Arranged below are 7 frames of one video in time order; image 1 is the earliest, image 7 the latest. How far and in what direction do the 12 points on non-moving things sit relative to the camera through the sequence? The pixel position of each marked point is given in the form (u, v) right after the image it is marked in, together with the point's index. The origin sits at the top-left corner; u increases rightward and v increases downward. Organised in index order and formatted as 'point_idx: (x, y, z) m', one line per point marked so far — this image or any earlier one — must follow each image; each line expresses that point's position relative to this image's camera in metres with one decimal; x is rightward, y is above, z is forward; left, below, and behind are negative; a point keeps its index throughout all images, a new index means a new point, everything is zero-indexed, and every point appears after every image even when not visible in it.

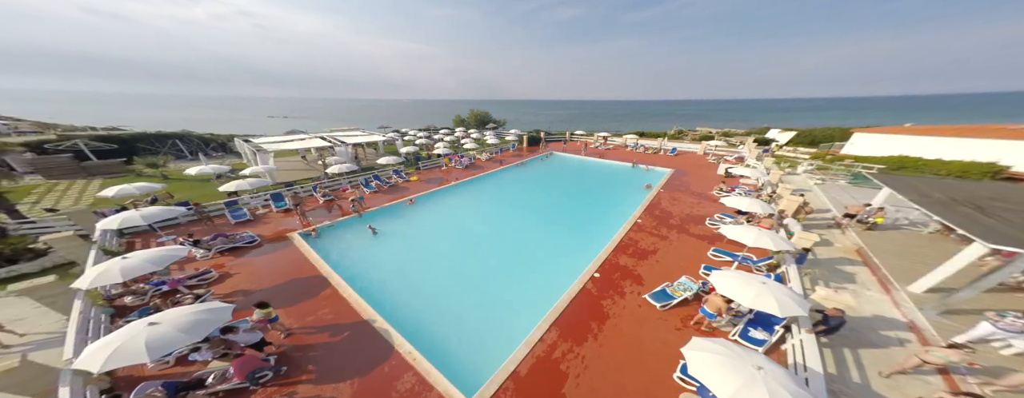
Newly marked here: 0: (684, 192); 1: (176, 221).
0: (+13.0, +0.3, +18.8) m
1: (-16.7, -1.1, +12.5) m
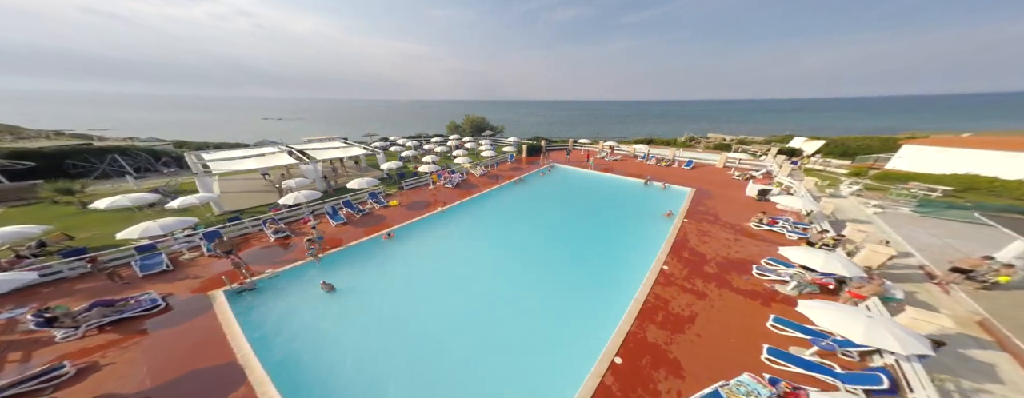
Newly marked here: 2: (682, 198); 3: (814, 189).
0: (+12.7, -1.5, +15.7) m
1: (-17.0, -2.9, +9.5) m
2: (+12.8, -0.2, +19.2) m
3: (+20.7, +0.7, +17.3) m
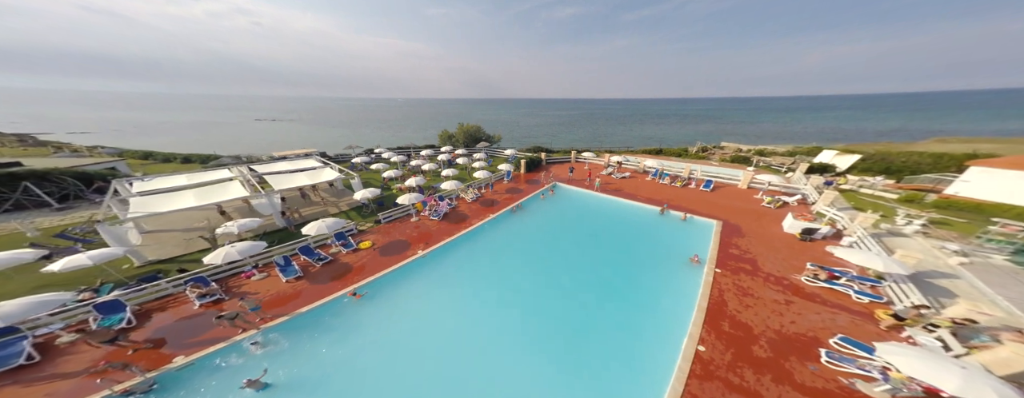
0: (+12.3, -3.7, +12.8) m
1: (-17.4, -5.2, +6.7) m
2: (+12.4, -2.3, +16.2) m
3: (+20.3, -1.5, +14.3) m
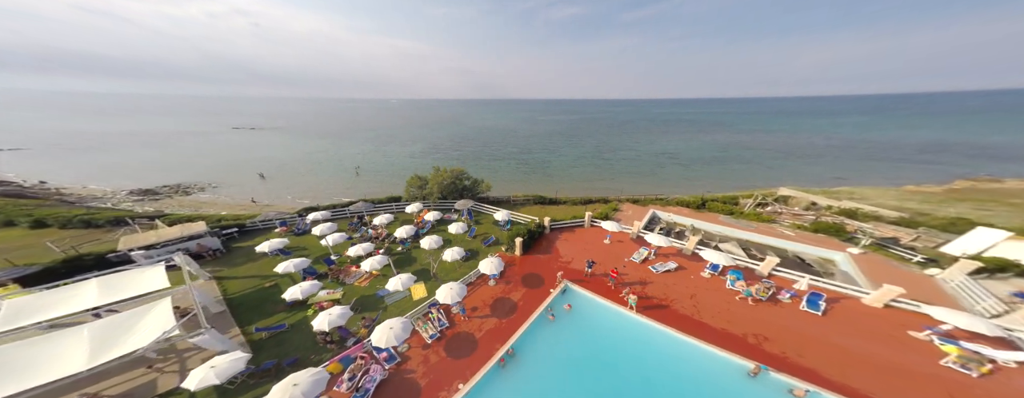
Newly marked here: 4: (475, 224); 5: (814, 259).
0: (+11.7, -10.1, +4.6) m
1: (-18.0, -11.7, -1.6) m
2: (+11.8, -8.8, +8.0) m
3: (+19.6, -8.0, +6.1) m
4: (-2.9, -2.1, +19.9) m
5: (+20.4, -3.8, +17.0) m
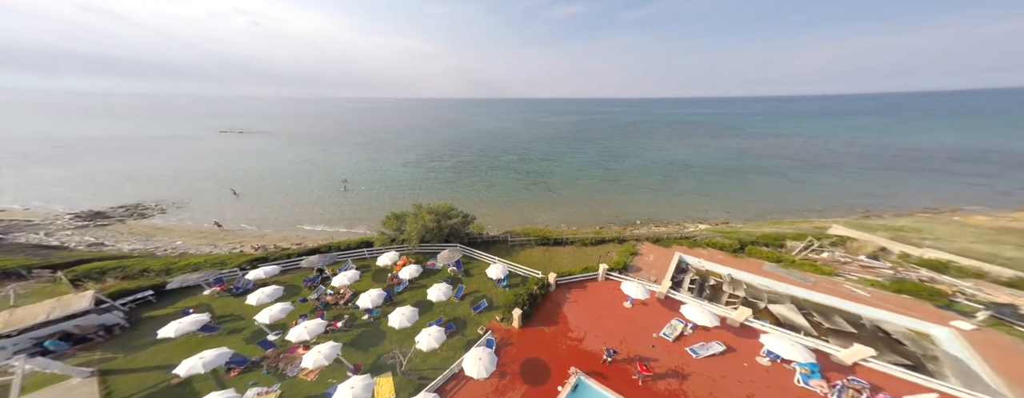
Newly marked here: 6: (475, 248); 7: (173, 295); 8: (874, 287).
0: (+11.5, -13.2, +0.7) m
1: (-18.2, -14.8, -5.5) m
2: (+11.7, -11.8, +4.1) m
3: (+19.5, -11.0, +2.2) m
4: (-3.1, -5.1, +15.9) m
5: (+20.2, -6.8, +13.0) m
6: (-2.6, -3.4, +18.4) m
7: (-19.1, -5.4, +14.3) m
8: (+21.7, -5.2, +15.2) m
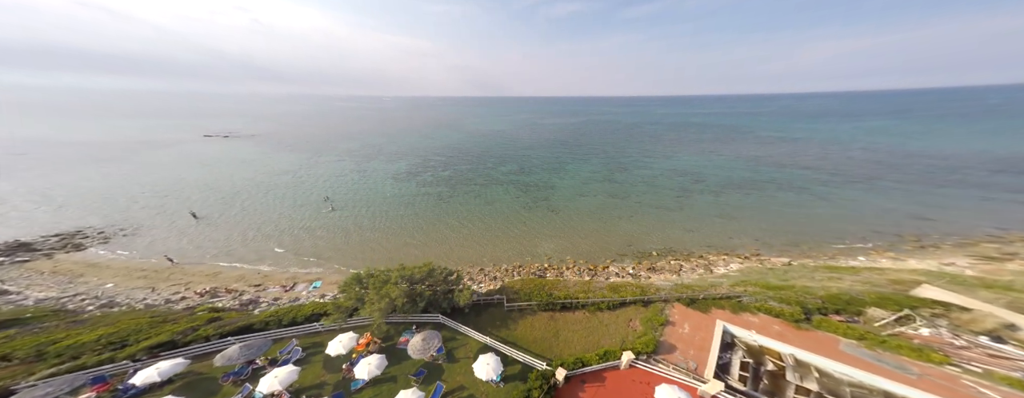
0: (+11.3, -16.3, -3.3) m
1: (-18.3, -18.0, -9.6) m
2: (+11.5, -14.9, +0.1) m
3: (+19.3, -14.1, -1.8) m
4: (-3.3, -8.1, +11.8) m
5: (+20.0, -9.8, +8.9) m
6: (-2.8, -6.4, +14.3) m
7: (-19.3, -8.5, +10.2) m
8: (+21.5, -8.2, +11.1) m
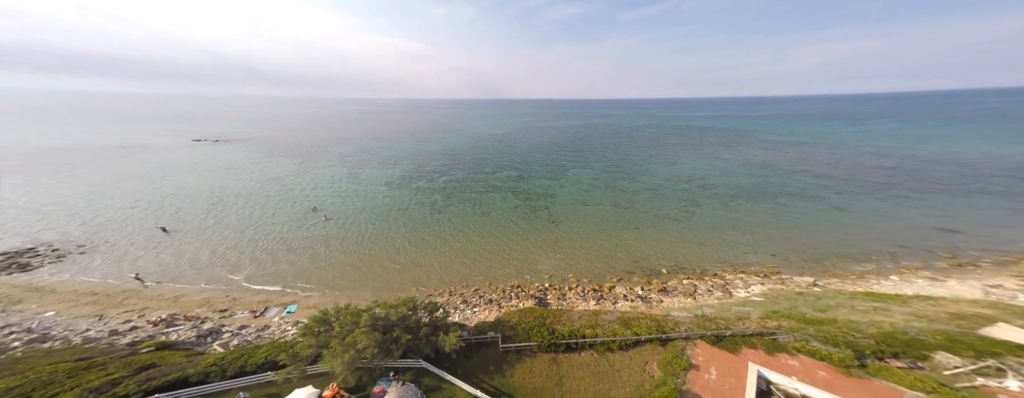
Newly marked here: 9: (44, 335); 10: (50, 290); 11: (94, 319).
0: (+11.2, -17.1, -5.7) m
1: (-18.5, -18.7, -12.1) m
2: (+11.3, -15.8, -2.3) m
3: (+19.1, -14.9, -4.2) m
4: (-3.5, -9.1, +9.5) m
5: (+19.8, -10.7, +6.7) m
6: (-3.1, -7.5, +12.0) m
7: (-19.5, -9.5, +7.8) m
8: (+21.2, -9.2, +8.9) m
9: (-28.9, -8.4, +15.6) m
10: (-36.6, -7.2, +20.2) m
11: (-28.8, -8.3, +17.5) m
